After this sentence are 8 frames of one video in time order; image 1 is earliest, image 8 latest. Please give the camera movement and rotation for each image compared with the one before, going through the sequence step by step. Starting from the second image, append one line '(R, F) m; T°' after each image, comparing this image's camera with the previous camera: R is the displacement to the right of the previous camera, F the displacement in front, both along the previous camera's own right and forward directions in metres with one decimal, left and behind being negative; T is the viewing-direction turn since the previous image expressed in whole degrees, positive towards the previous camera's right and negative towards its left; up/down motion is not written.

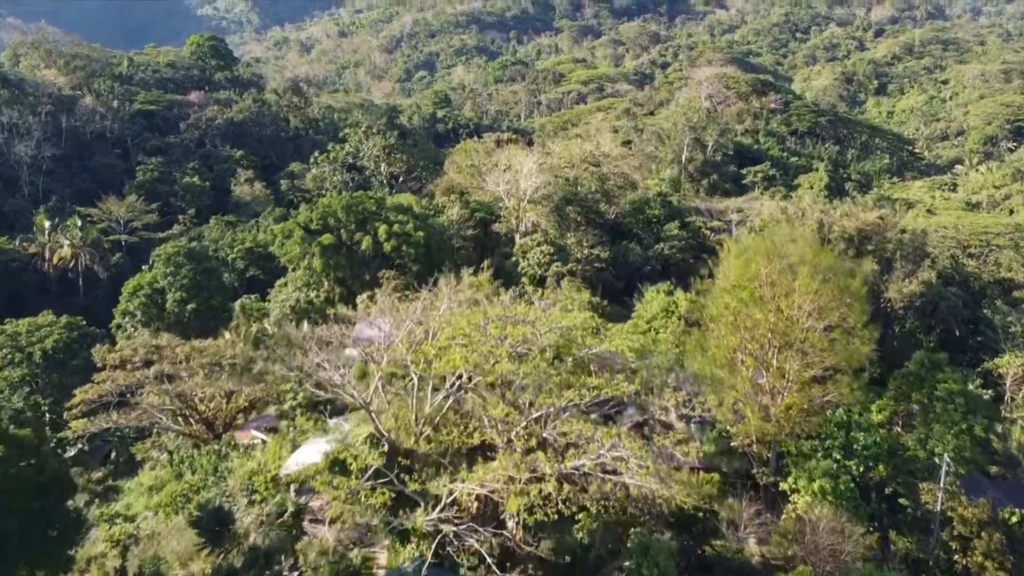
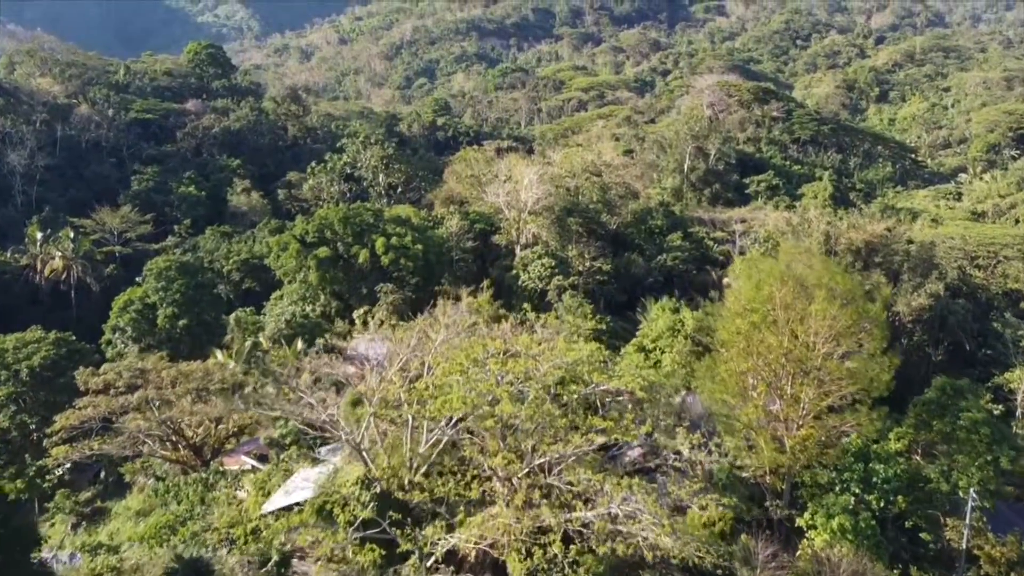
(0.0, +0.8) m; 0°
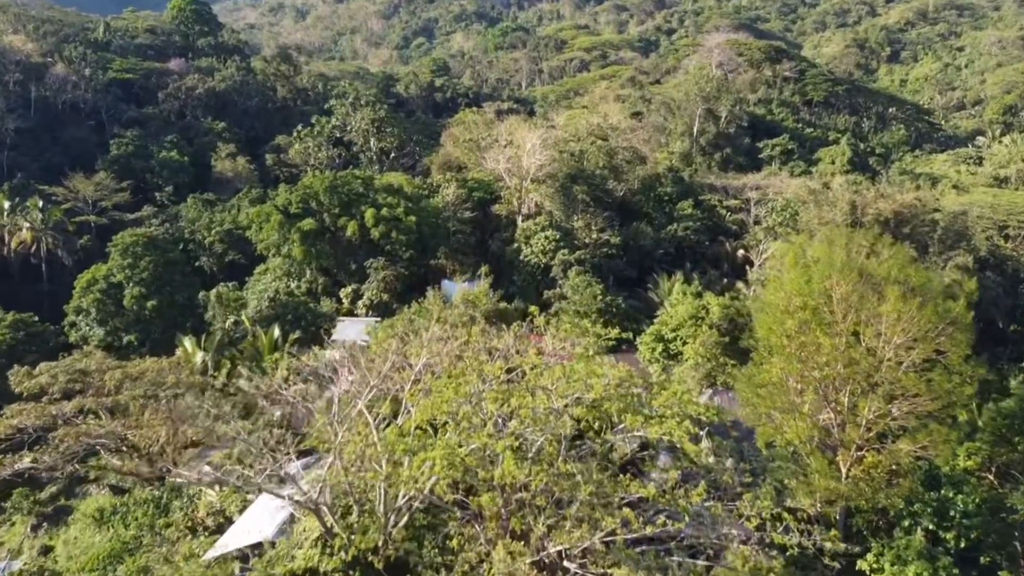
(0.0, +2.7) m; 0°
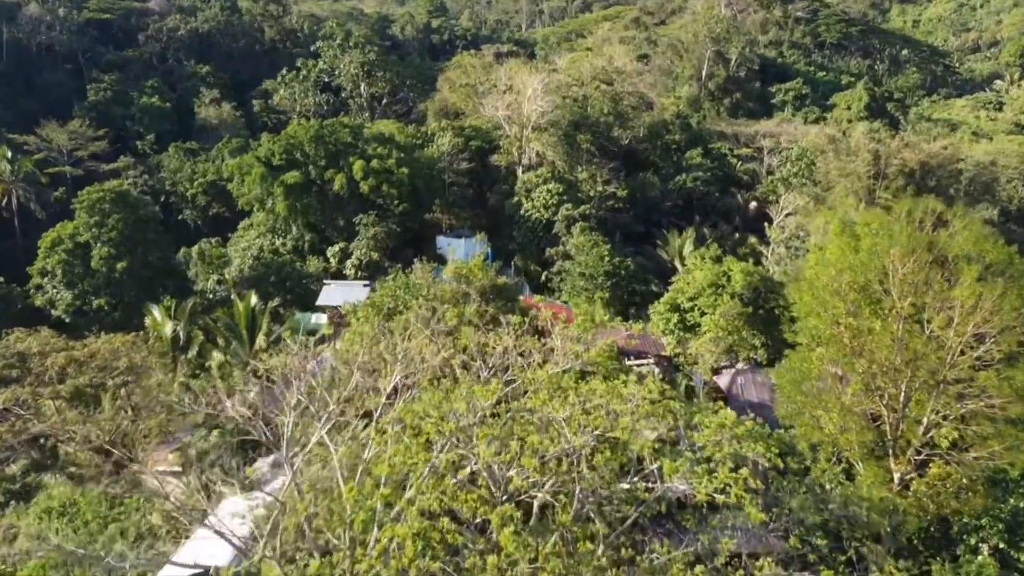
(0.0, +2.0) m; 0°
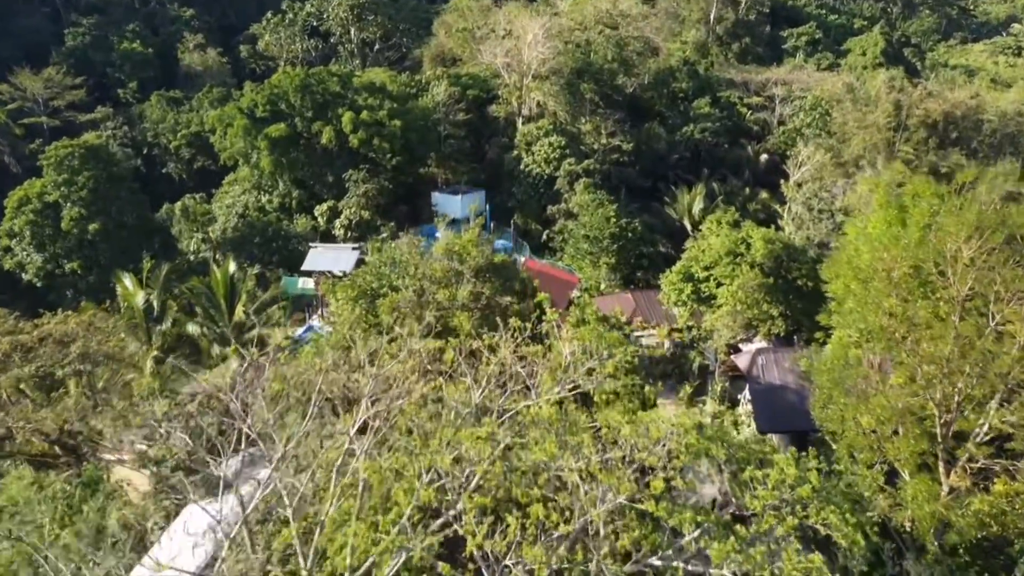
(0.0, +1.5) m; 0°
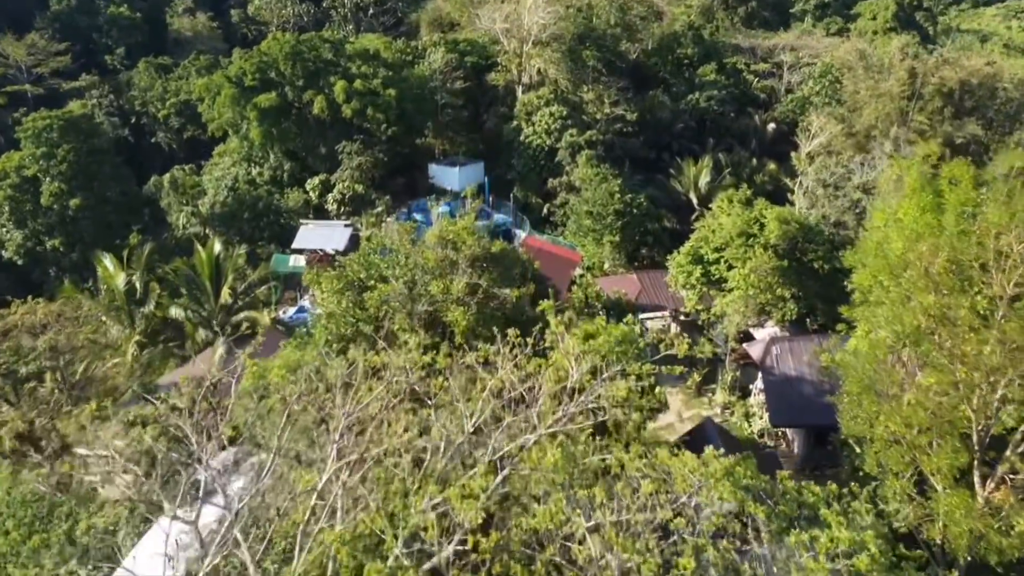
(0.0, +0.9) m; 0°
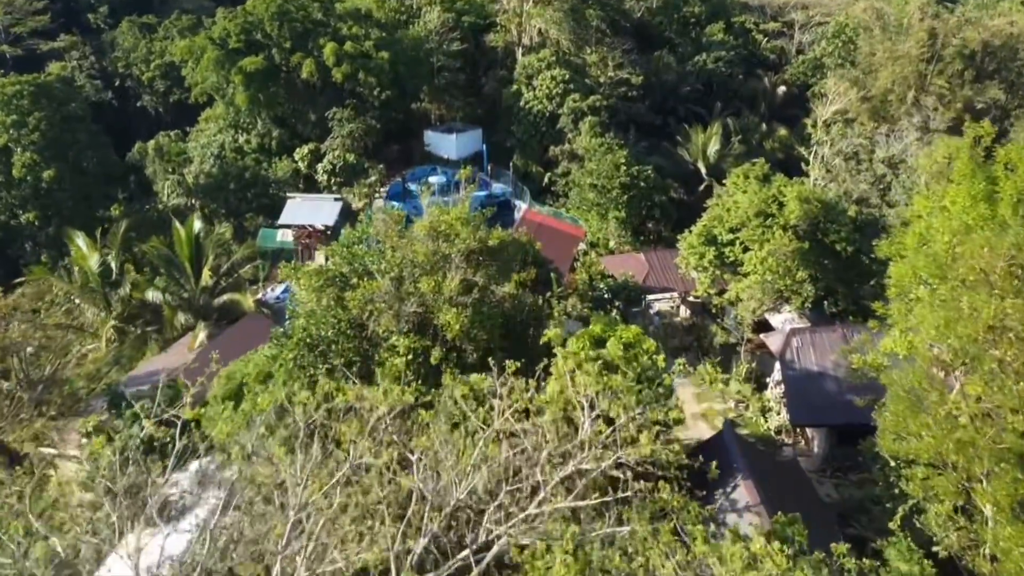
(0.0, +1.1) m; 0°
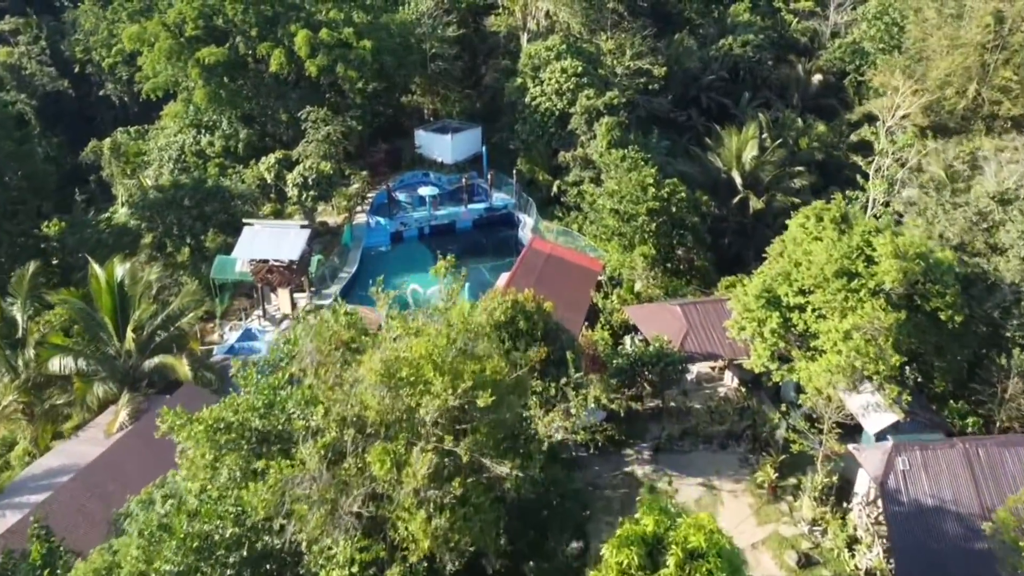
(0.0, +3.4) m; 0°
